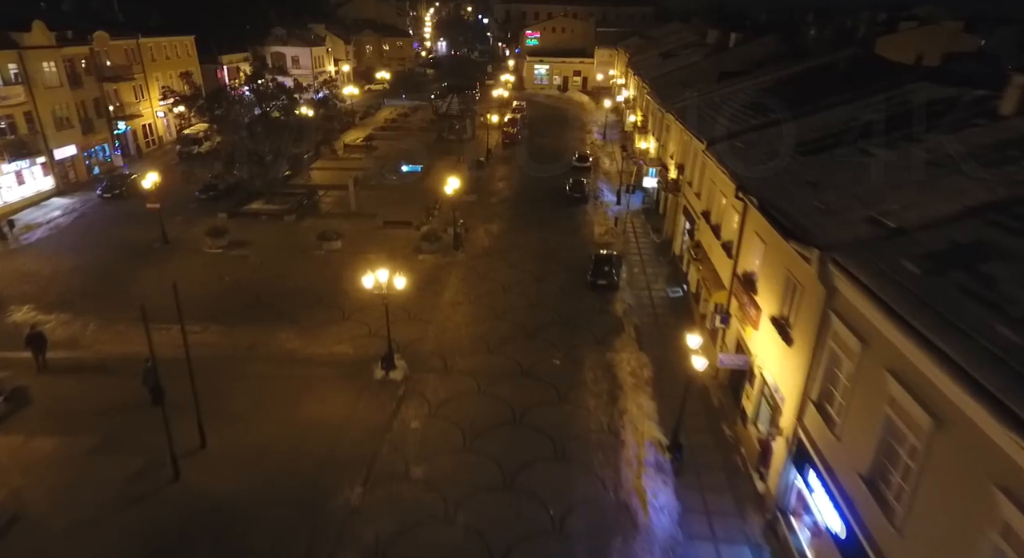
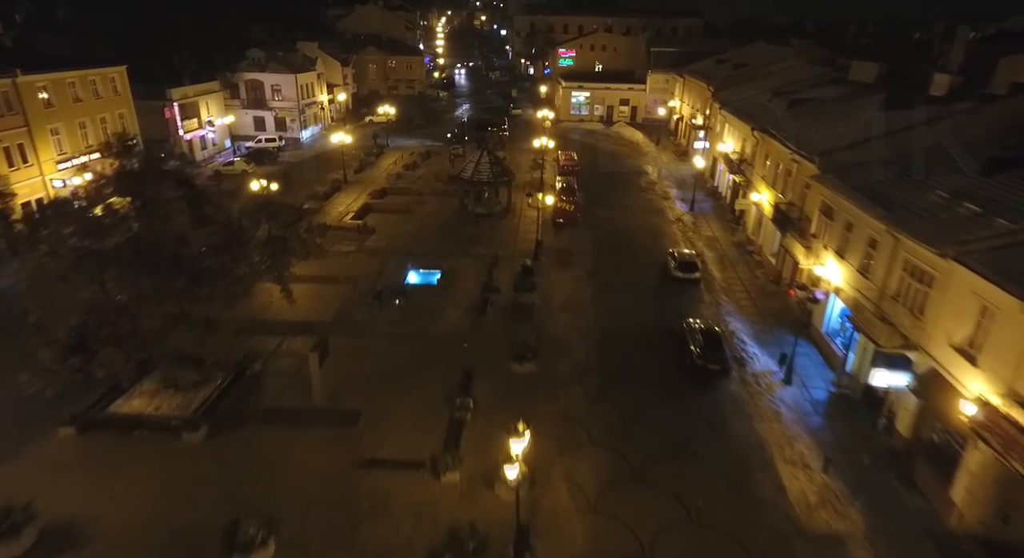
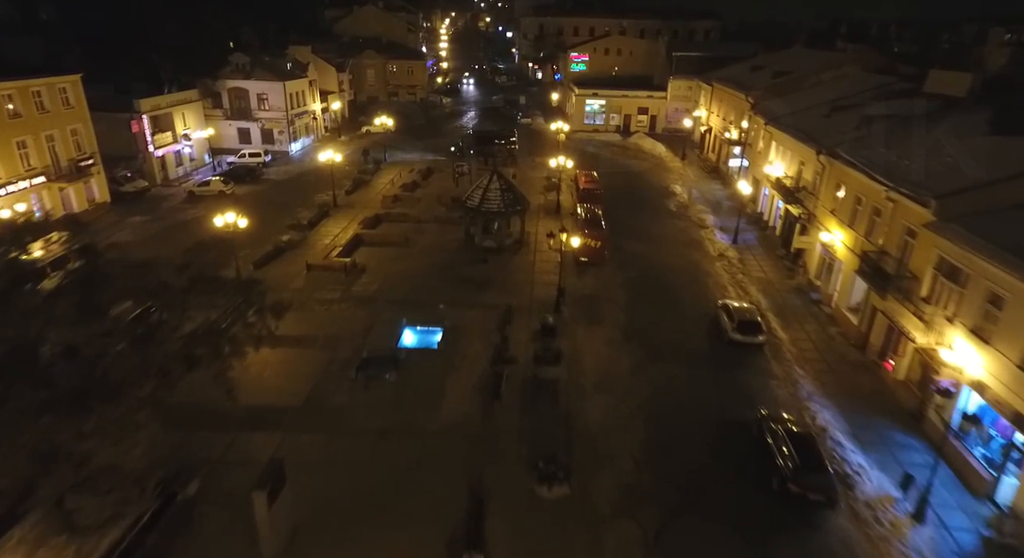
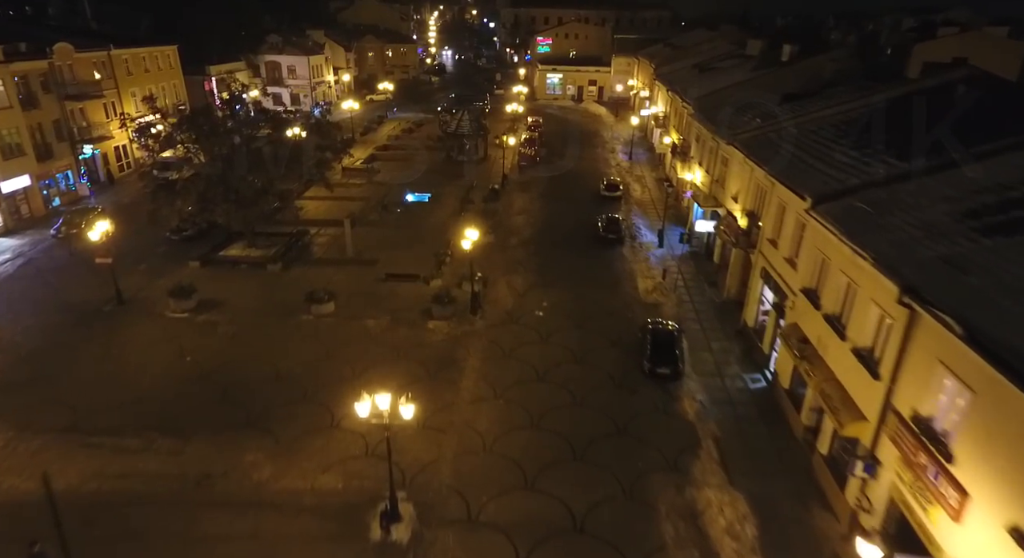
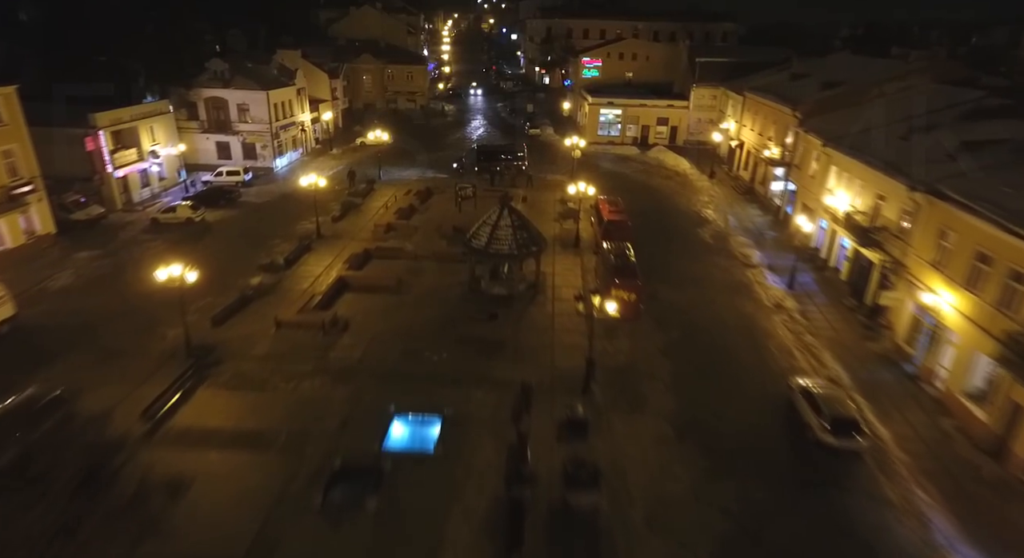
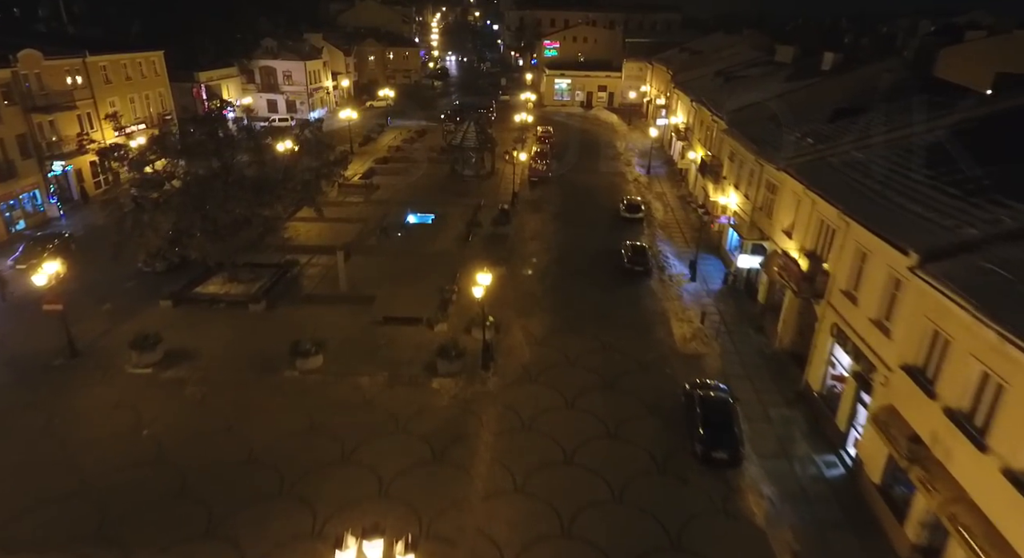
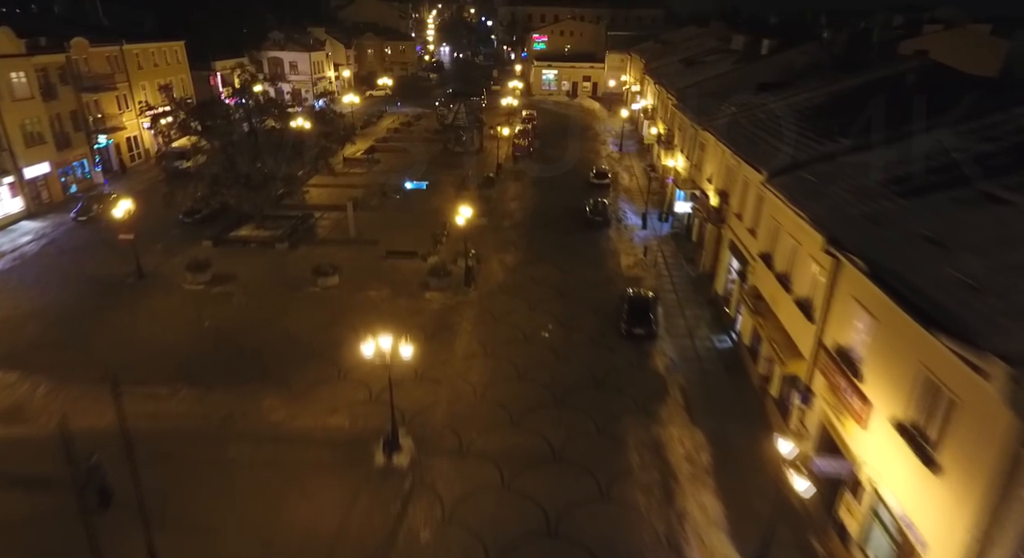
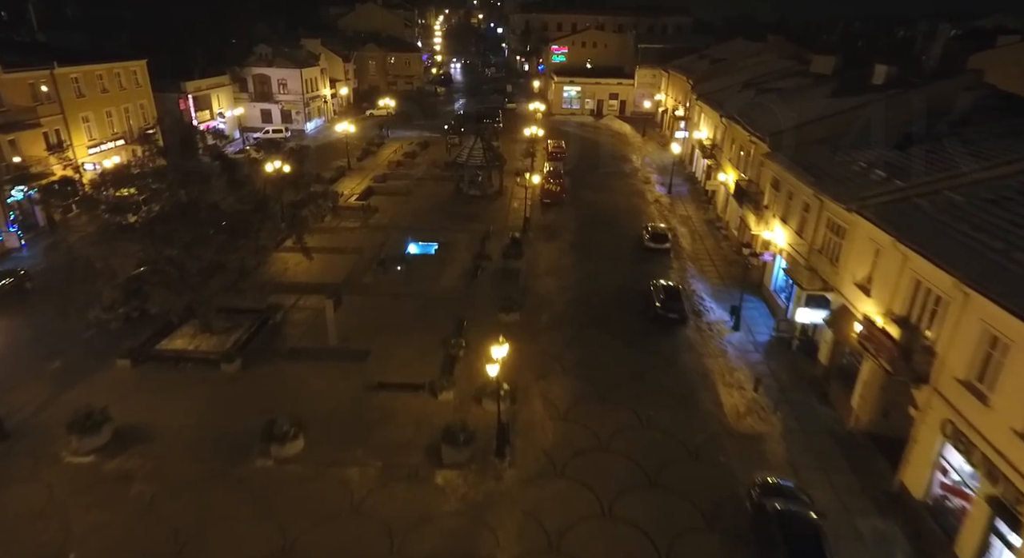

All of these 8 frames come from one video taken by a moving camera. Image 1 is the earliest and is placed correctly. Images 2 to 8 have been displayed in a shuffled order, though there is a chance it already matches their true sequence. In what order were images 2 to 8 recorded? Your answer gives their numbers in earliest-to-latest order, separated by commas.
7, 4, 6, 8, 2, 3, 5
